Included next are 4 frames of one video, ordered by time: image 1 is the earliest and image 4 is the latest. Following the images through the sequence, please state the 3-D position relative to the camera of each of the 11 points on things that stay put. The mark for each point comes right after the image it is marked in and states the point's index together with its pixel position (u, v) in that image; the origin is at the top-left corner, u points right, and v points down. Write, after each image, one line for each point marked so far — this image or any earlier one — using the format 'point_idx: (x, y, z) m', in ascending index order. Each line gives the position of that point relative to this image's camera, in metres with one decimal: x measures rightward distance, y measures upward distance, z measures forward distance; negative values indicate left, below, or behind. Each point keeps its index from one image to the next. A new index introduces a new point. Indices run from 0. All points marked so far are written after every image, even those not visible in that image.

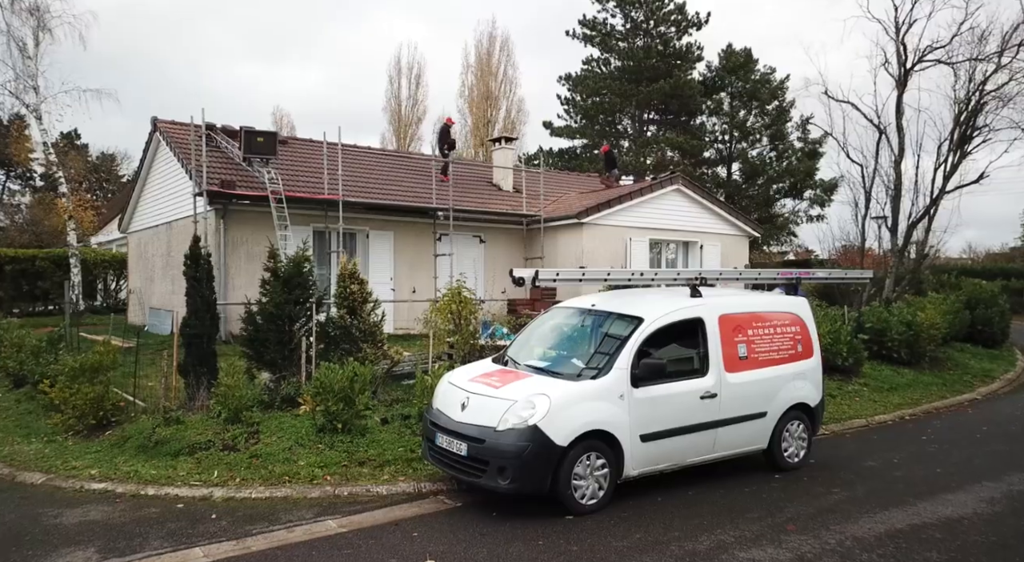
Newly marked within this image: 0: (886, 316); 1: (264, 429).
0: (+7.0, -0.7, +12.9) m
1: (-2.6, -1.5, +7.1) m
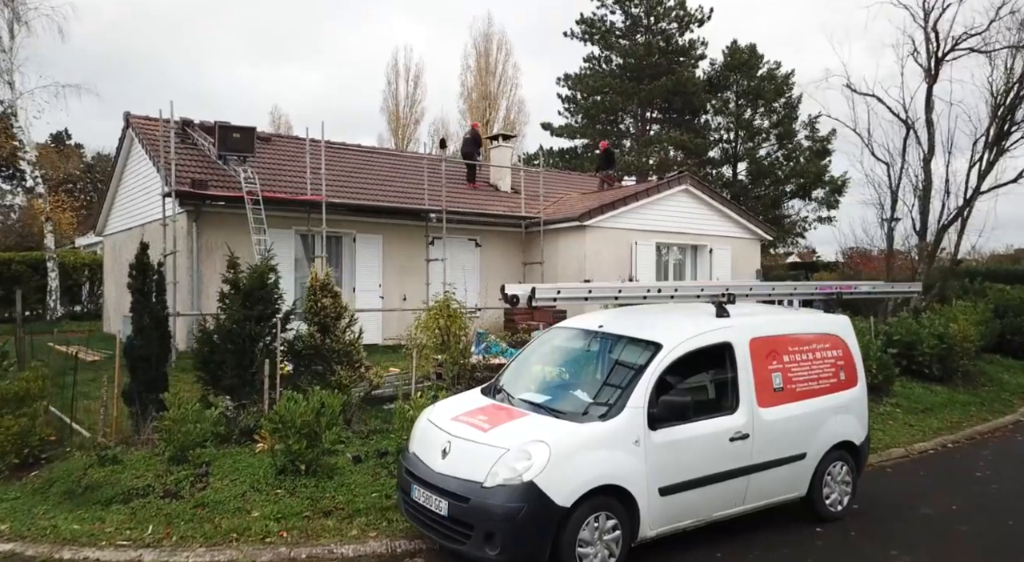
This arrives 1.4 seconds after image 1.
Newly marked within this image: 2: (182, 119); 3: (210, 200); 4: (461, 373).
0: (+7.0, -0.8, +11.9) m
1: (-2.6, -1.7, +6.1) m
2: (-6.9, +3.4, +14.4) m
3: (-5.2, +1.4, +12.0) m
4: (-0.6, -1.1, +8.3) m
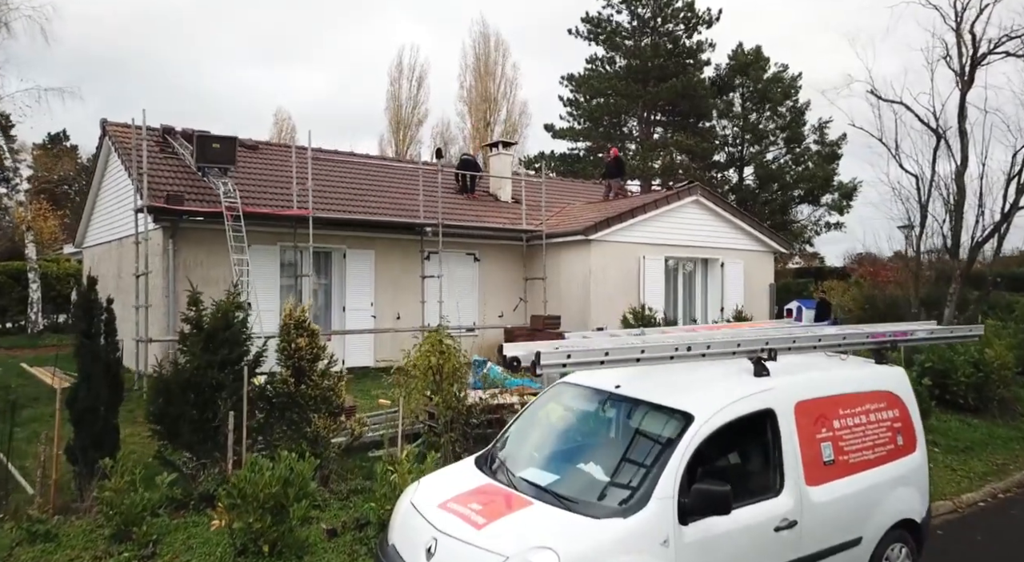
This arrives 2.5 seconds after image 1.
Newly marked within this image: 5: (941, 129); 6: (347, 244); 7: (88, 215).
0: (+7.0, -1.2, +11.0) m
1: (-2.6, -2.0, +5.2) m
2: (-6.9, +3.0, +13.5) m
3: (-5.2, +1.0, +11.1) m
4: (-0.6, -1.5, +7.4) m
5: (+7.3, +2.6, +11.7) m
6: (-3.2, +0.7, +13.2) m
7: (-9.8, +1.5, +15.8) m
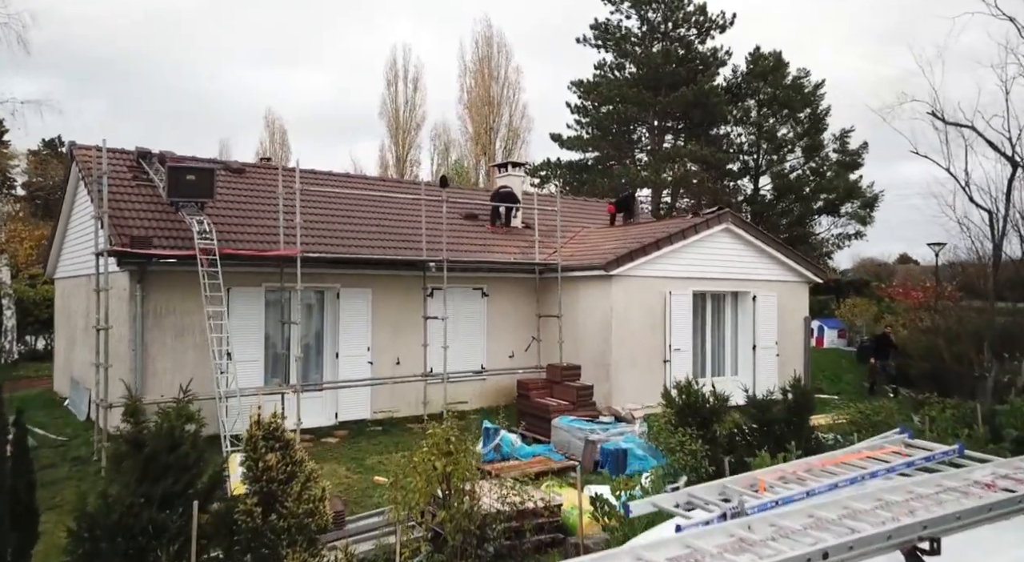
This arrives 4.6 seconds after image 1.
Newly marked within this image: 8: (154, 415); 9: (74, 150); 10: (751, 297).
0: (+7.2, -1.9, +9.5) m
1: (-2.4, -2.8, +3.8) m
2: (-6.6, +2.3, +12.1) m
3: (-5.0, +0.3, +9.7) m
4: (-0.4, -2.2, +6.0) m
5: (+7.6, +1.8, +10.3) m
6: (-2.9, 0.0, +11.8) m
7: (-9.5, +0.8, +14.4) m
8: (-2.6, -1.0, +5.0) m
9: (-7.8, +2.3, +12.2) m
10: (+5.1, -0.3, +14.7) m
